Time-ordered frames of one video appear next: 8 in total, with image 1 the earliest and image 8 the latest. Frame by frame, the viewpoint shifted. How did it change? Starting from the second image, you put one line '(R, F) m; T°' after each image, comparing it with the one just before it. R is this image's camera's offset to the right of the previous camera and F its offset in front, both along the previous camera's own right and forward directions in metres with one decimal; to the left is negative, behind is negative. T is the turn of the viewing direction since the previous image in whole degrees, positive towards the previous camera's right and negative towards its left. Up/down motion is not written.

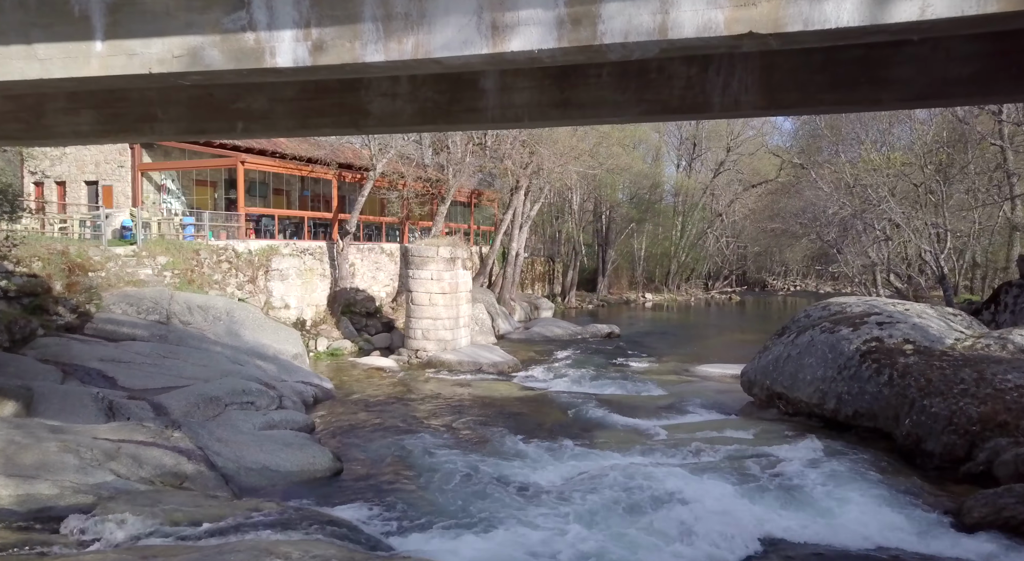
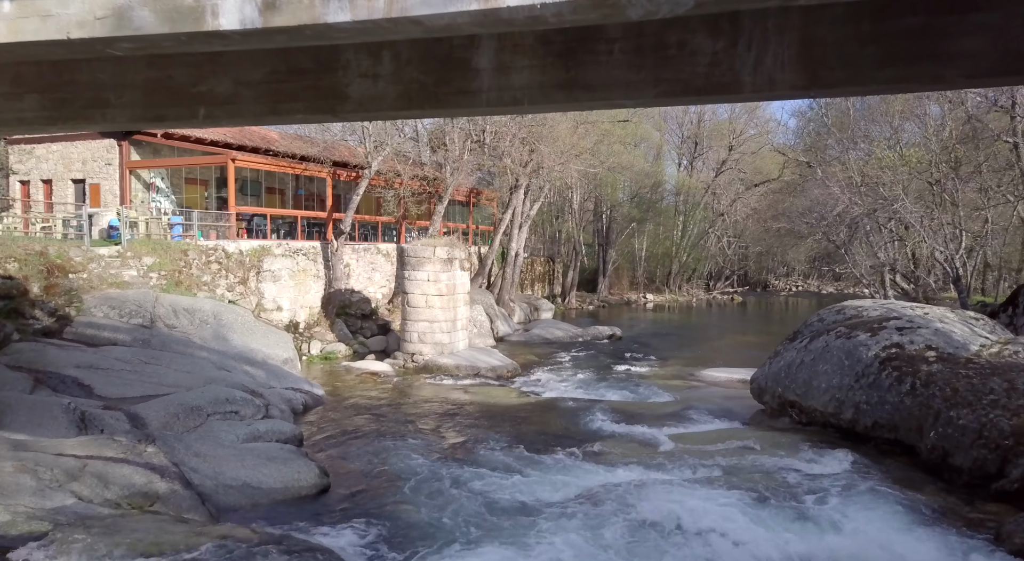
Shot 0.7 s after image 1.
(0.0, +0.5) m; 0°
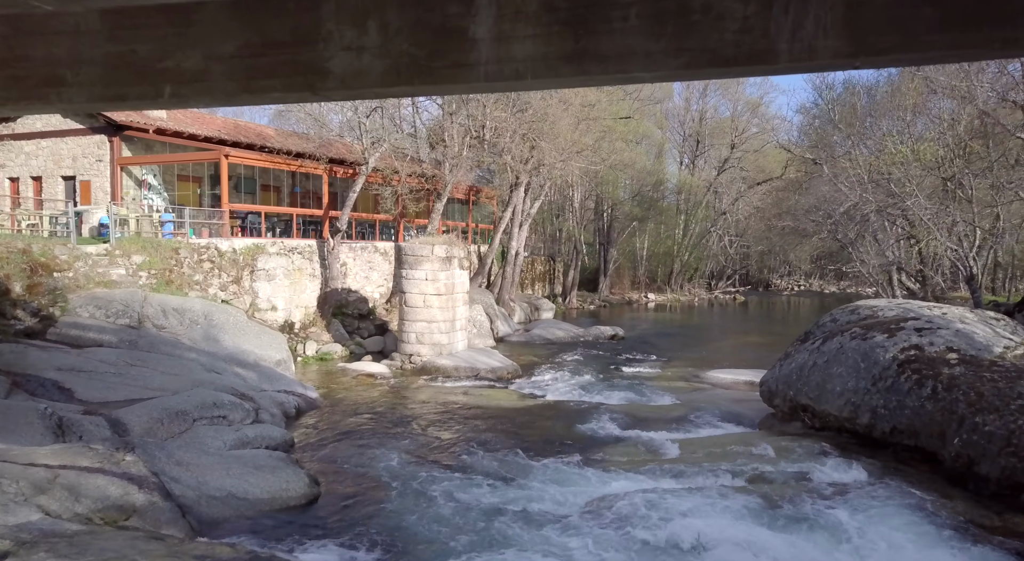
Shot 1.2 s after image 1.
(0.0, +0.4) m; 0°
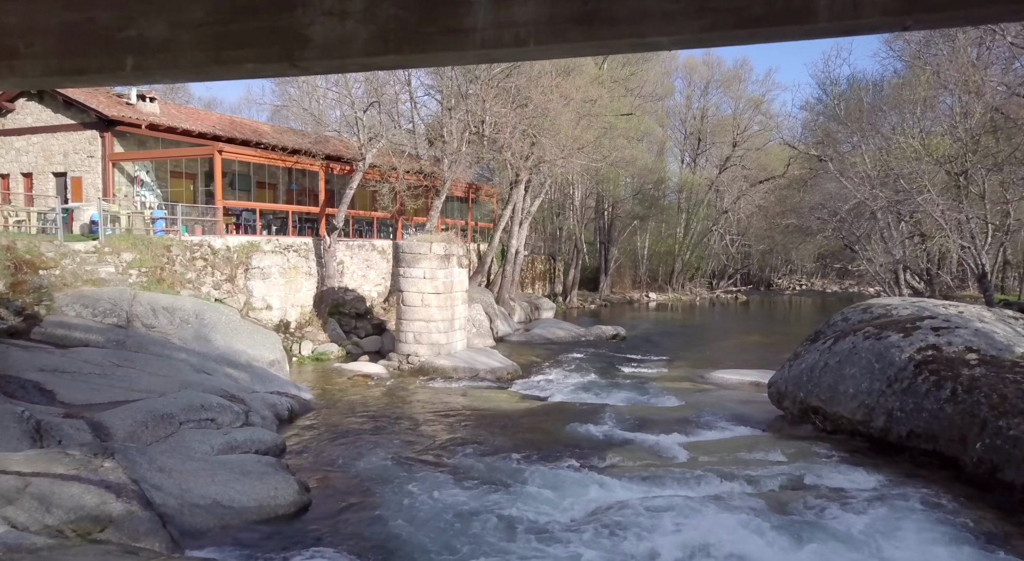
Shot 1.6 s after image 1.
(0.0, +0.4) m; 0°
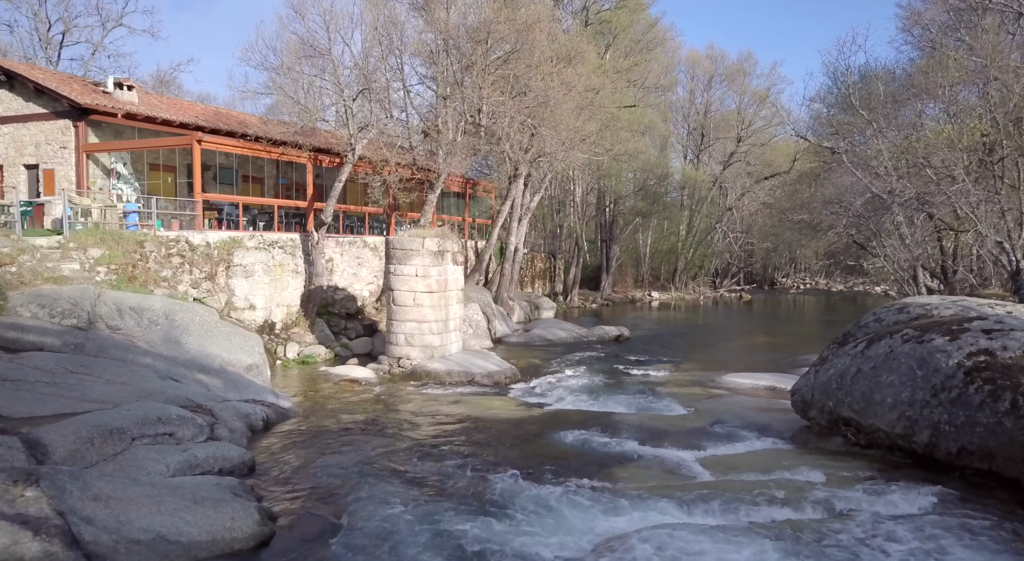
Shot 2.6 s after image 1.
(0.0, +1.0) m; 0°
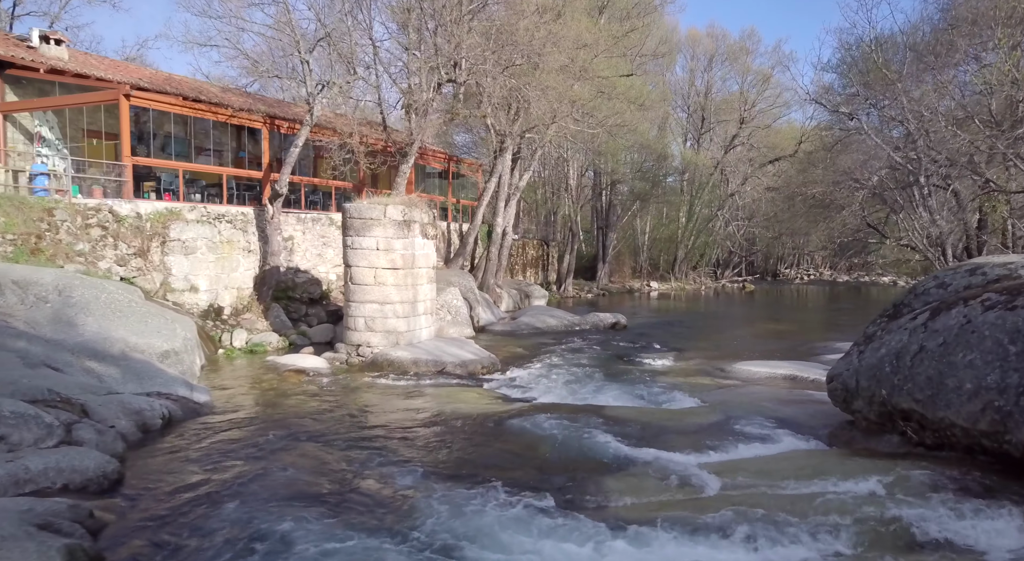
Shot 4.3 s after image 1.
(+0.4, +2.1) m; 0°
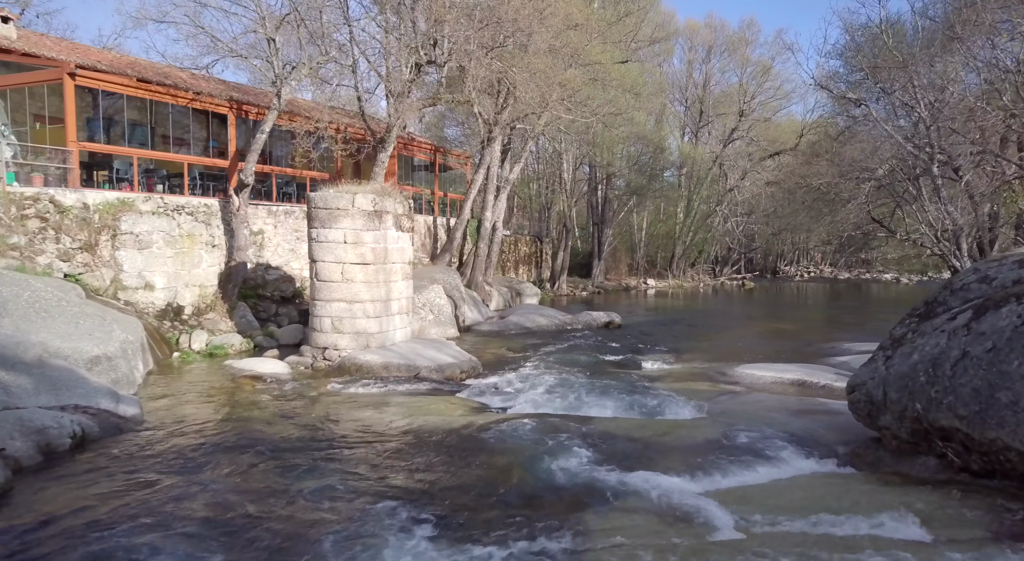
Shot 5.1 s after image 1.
(+0.3, +1.1) m; 0°
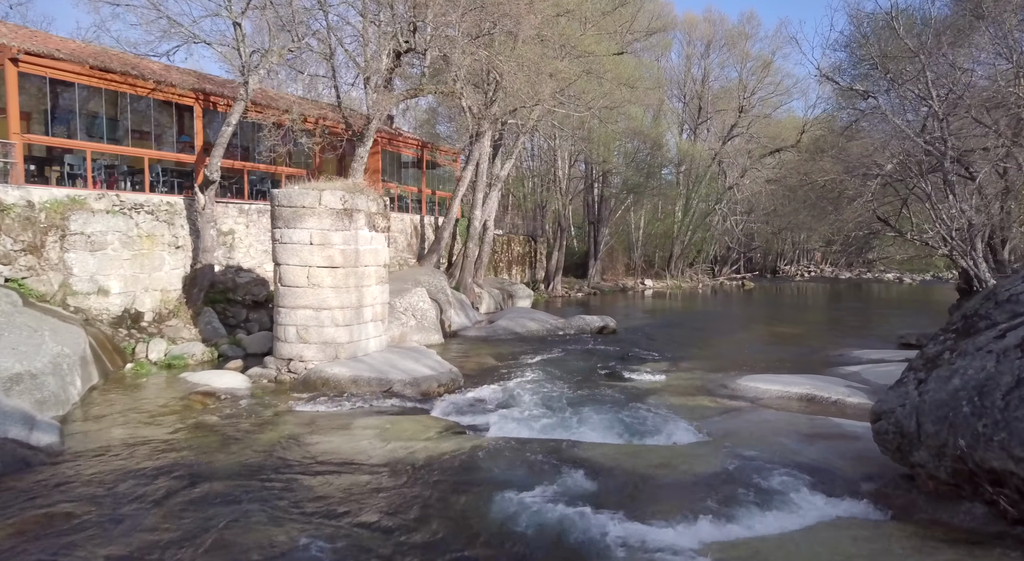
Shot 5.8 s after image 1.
(+0.2, +1.0) m; 0°
